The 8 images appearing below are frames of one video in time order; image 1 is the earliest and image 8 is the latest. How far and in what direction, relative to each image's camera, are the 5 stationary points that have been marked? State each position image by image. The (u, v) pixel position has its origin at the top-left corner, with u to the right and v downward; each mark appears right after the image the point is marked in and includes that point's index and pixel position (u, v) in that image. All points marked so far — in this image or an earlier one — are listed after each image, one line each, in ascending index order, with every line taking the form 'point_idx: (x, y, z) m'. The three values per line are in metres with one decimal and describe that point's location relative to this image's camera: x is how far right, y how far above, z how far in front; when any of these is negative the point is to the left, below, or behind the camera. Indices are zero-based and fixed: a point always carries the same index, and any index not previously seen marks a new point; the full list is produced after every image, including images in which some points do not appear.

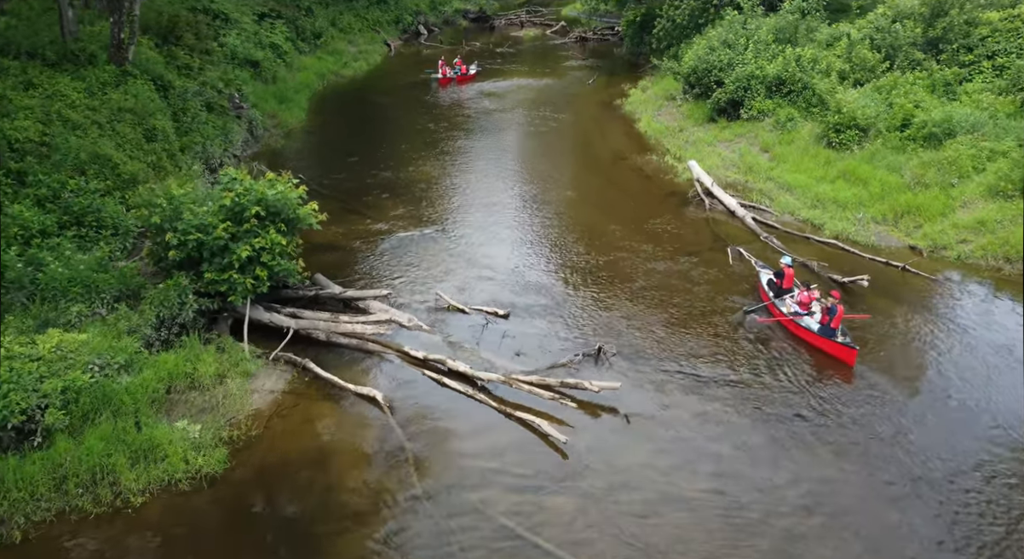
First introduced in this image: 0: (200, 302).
0: (-5.1, -0.4, +12.1) m
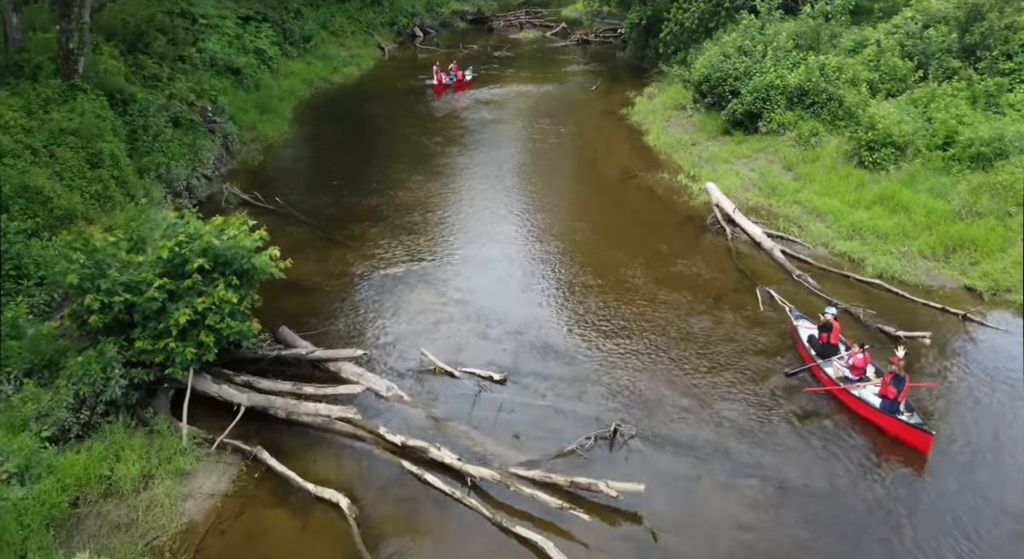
0: (-5.2, -1.3, +9.9) m
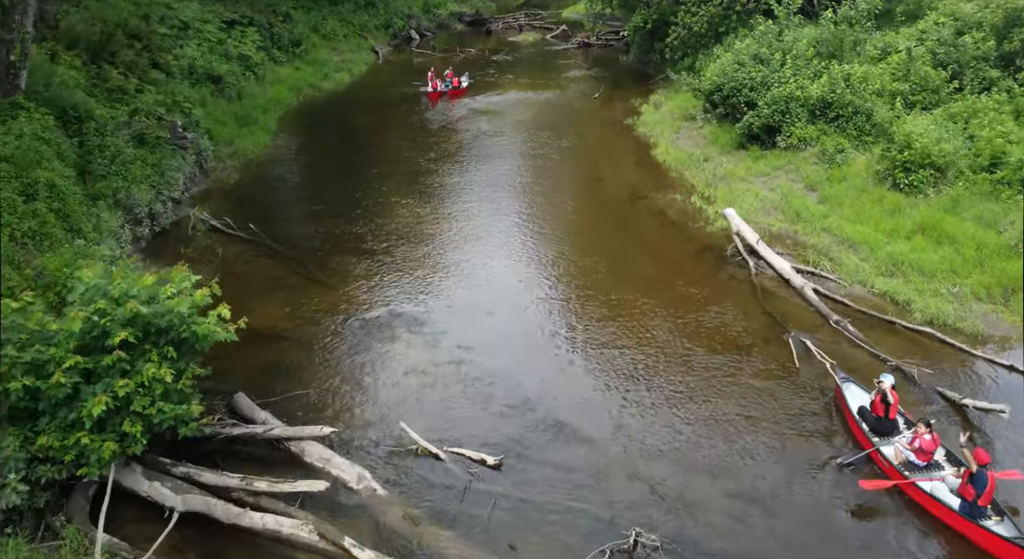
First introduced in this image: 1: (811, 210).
0: (-5.2, -2.1, +8.0) m
1: (+7.6, +1.8, +18.5) m
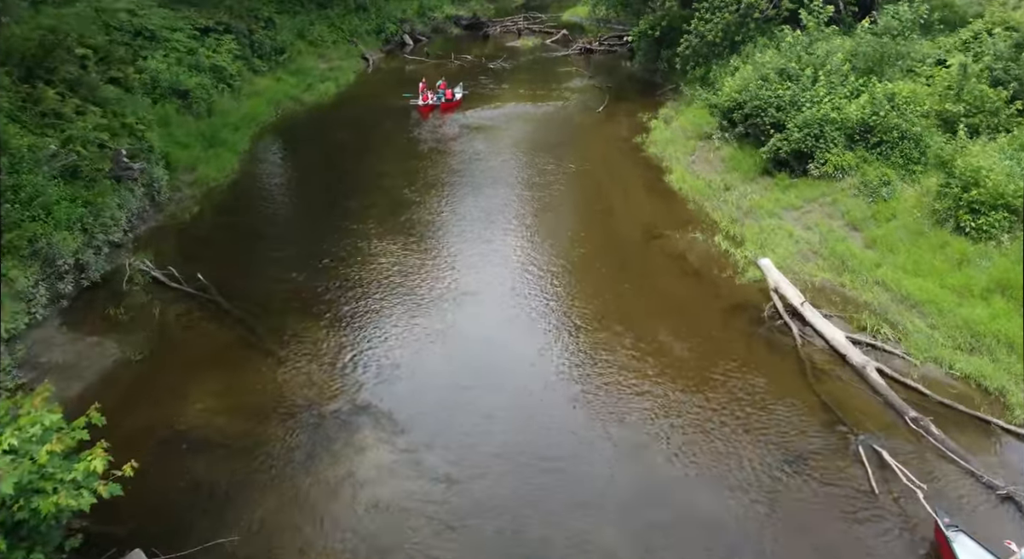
0: (-5.3, -3.4, +5.2) m
1: (+7.5, +0.5, +15.8) m
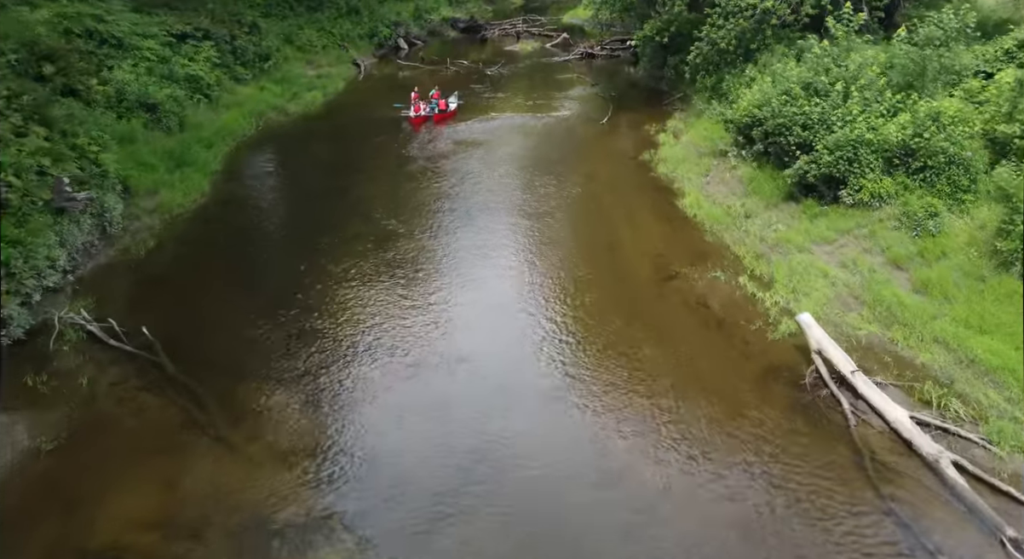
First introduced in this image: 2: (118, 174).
0: (-5.4, -4.4, +3.0) m
1: (+7.4, -0.5, +13.6) m
2: (-10.4, +2.8, +19.2) m
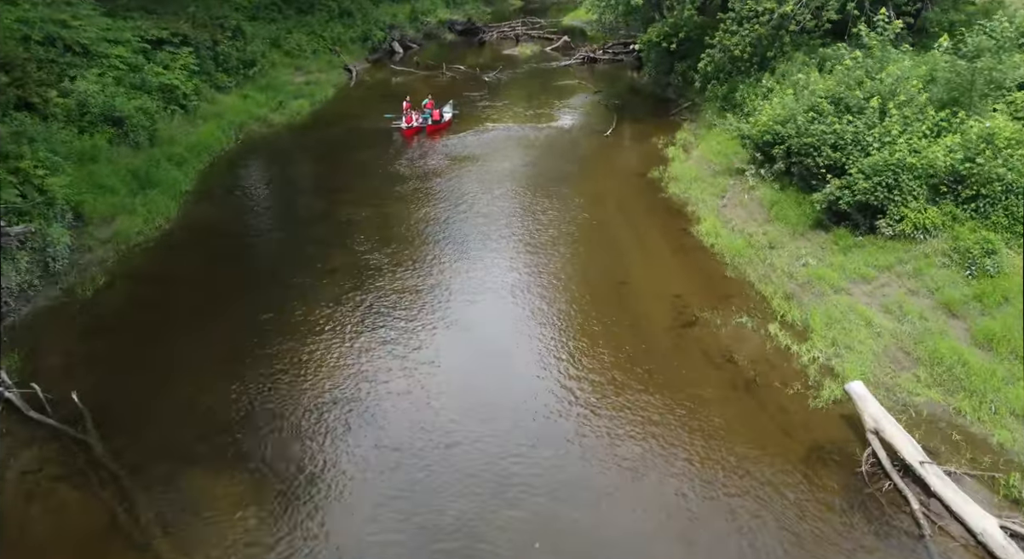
0: (-5.4, -5.3, +1.0) m
1: (+7.3, -1.4, +11.6) m
2: (-10.5, +1.9, +17.2) m
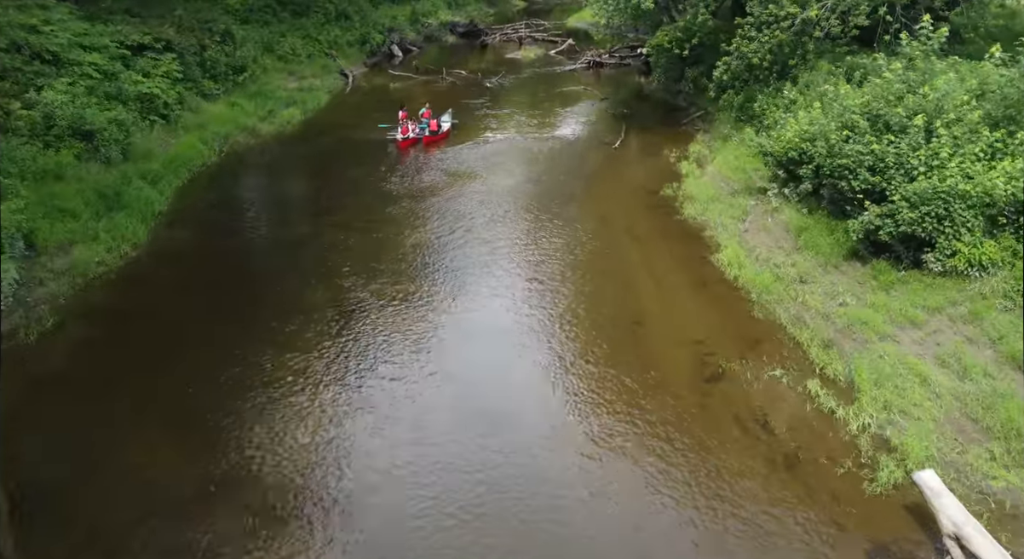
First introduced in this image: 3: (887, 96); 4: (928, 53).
0: (-5.5, -6.1, -0.8) m
1: (+7.3, -2.2, +9.7) m
2: (-10.4, +1.1, +15.4) m
3: (+8.4, +4.2, +16.5) m
4: (+9.8, +5.6, +17.7) m
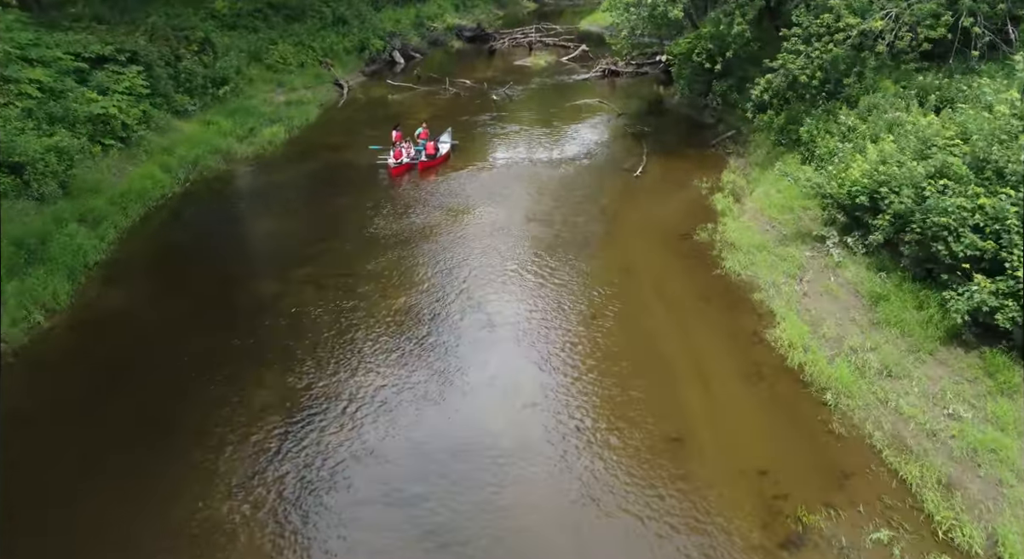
0: (-5.6, -7.5, -4.2) m
1: (+7.3, -3.7, +6.2) m
2: (-10.4, -0.4, +12.1) m
3: (+8.5, +2.6, +13.0) m
4: (+9.9, +4.0, +14.1) m
